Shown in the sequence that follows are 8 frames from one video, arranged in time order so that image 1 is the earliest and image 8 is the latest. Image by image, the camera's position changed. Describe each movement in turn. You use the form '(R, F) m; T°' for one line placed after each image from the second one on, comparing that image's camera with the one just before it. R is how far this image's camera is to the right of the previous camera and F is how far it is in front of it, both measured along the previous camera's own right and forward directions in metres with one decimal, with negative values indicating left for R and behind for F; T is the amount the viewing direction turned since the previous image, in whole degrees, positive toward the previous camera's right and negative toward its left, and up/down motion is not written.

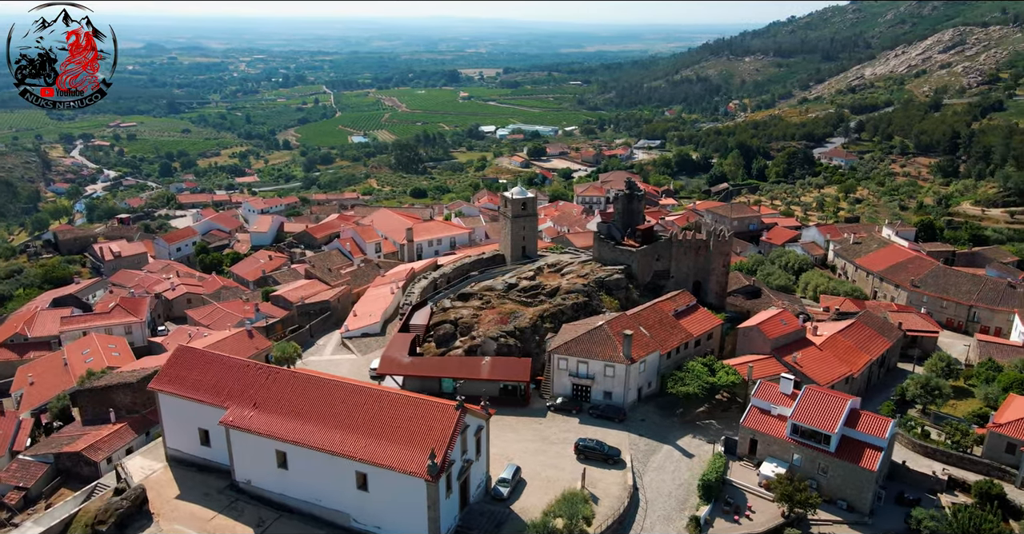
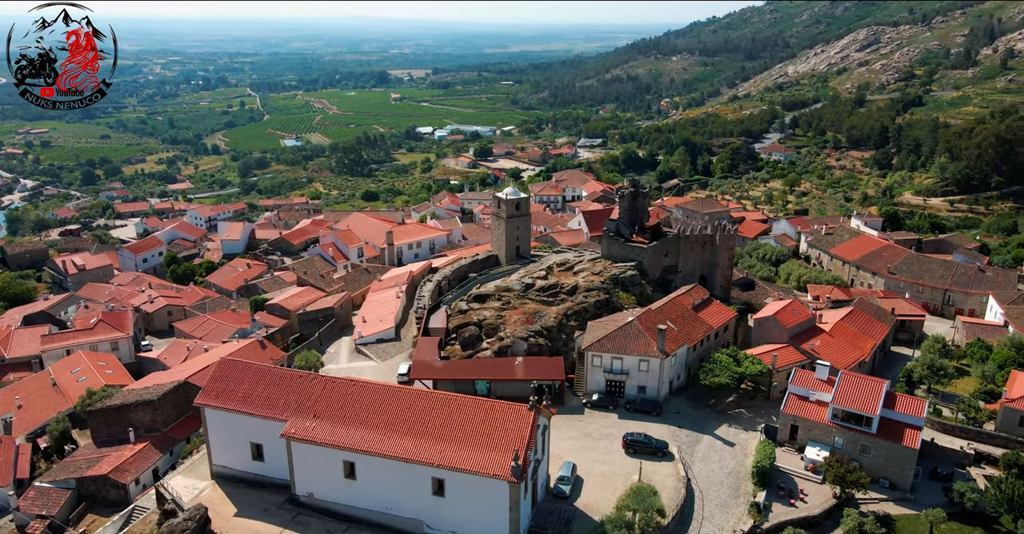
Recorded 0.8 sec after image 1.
(-3.7, +0.1) m; +5°
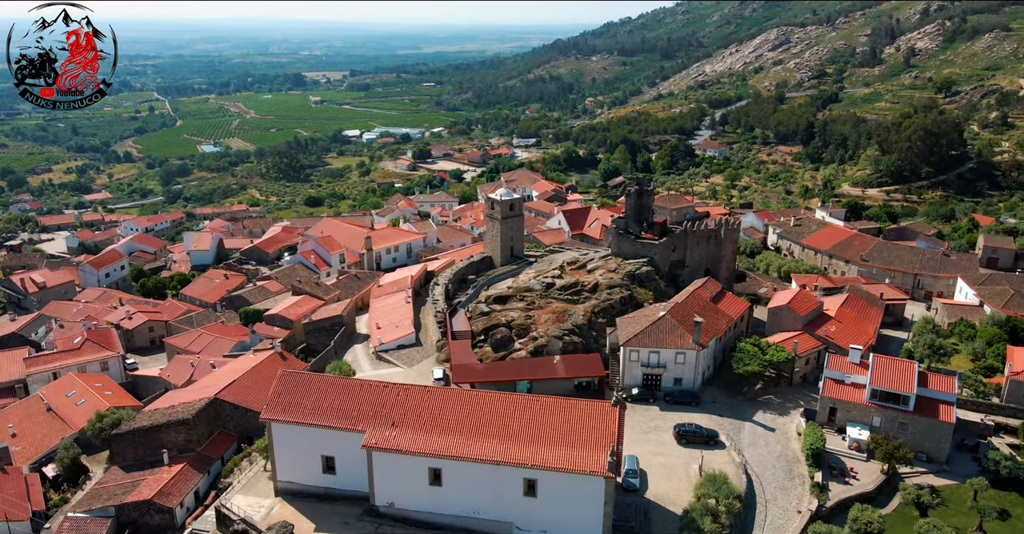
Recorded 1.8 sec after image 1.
(-4.3, +0.1) m; +6°
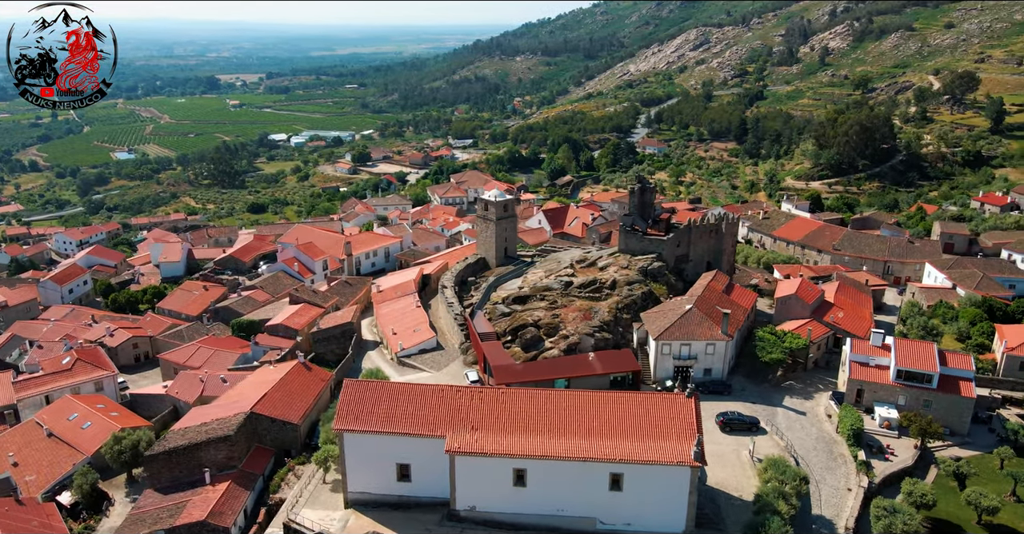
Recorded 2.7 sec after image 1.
(-4.2, 0.0) m; +6°
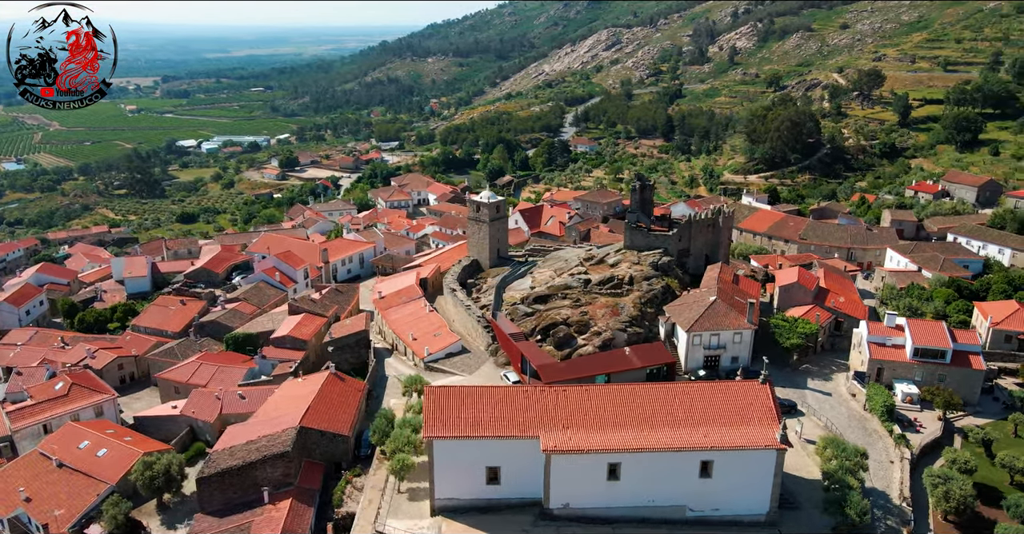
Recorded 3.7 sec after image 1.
(-4.8, +0.1) m; +7°
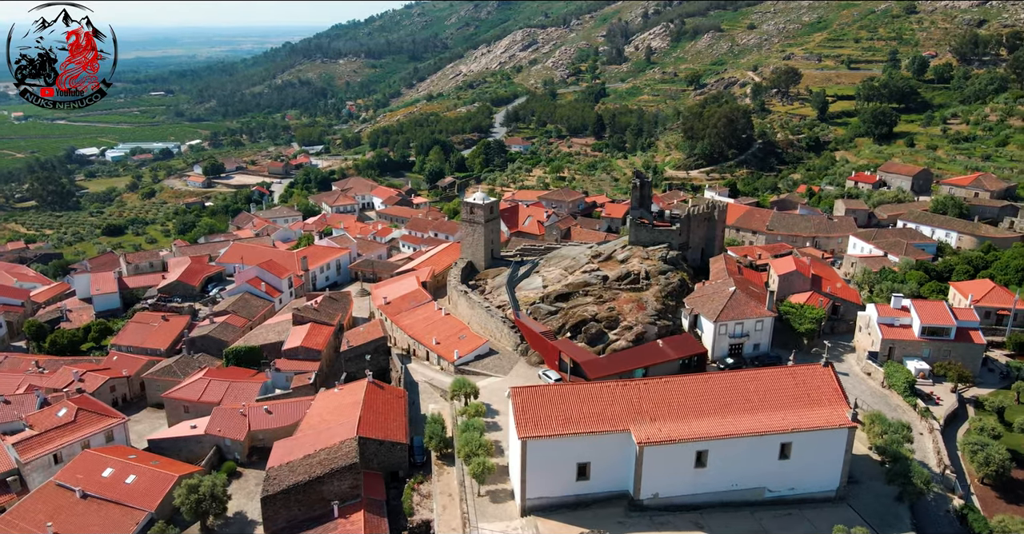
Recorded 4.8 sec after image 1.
(-4.8, +0.1) m; +7°
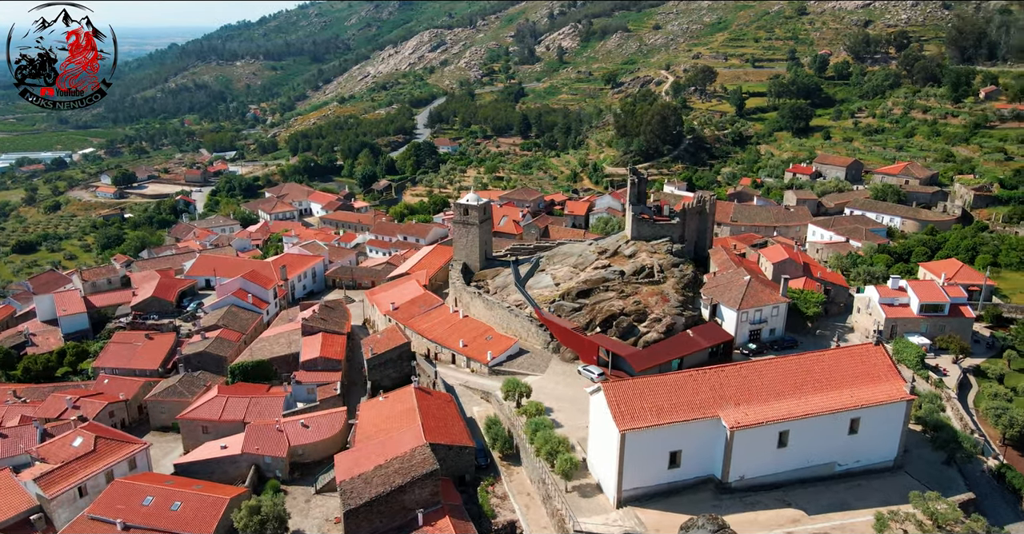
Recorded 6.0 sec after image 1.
(-5.3, +0.1) m; +7°
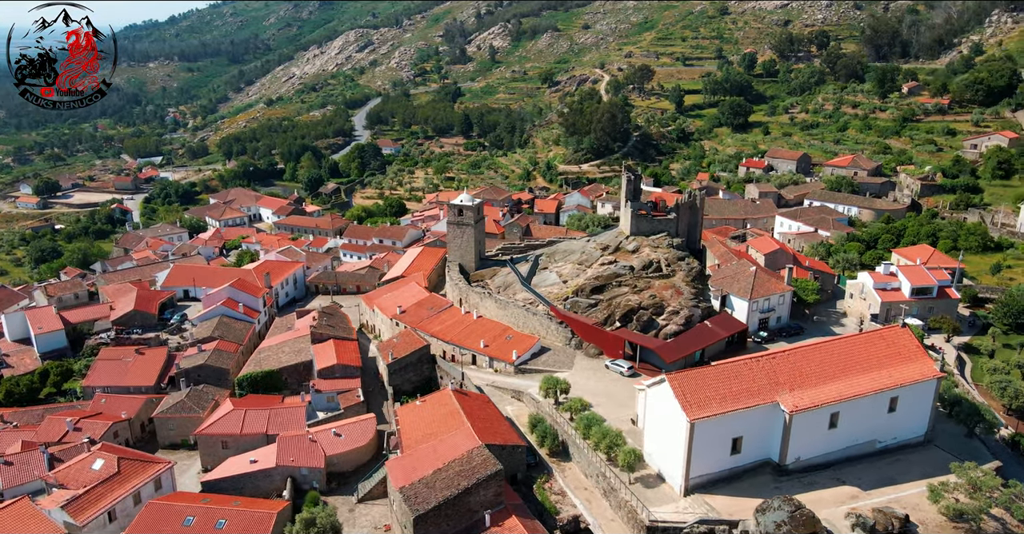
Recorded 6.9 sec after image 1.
(-4.1, +0.1) m; +6°
